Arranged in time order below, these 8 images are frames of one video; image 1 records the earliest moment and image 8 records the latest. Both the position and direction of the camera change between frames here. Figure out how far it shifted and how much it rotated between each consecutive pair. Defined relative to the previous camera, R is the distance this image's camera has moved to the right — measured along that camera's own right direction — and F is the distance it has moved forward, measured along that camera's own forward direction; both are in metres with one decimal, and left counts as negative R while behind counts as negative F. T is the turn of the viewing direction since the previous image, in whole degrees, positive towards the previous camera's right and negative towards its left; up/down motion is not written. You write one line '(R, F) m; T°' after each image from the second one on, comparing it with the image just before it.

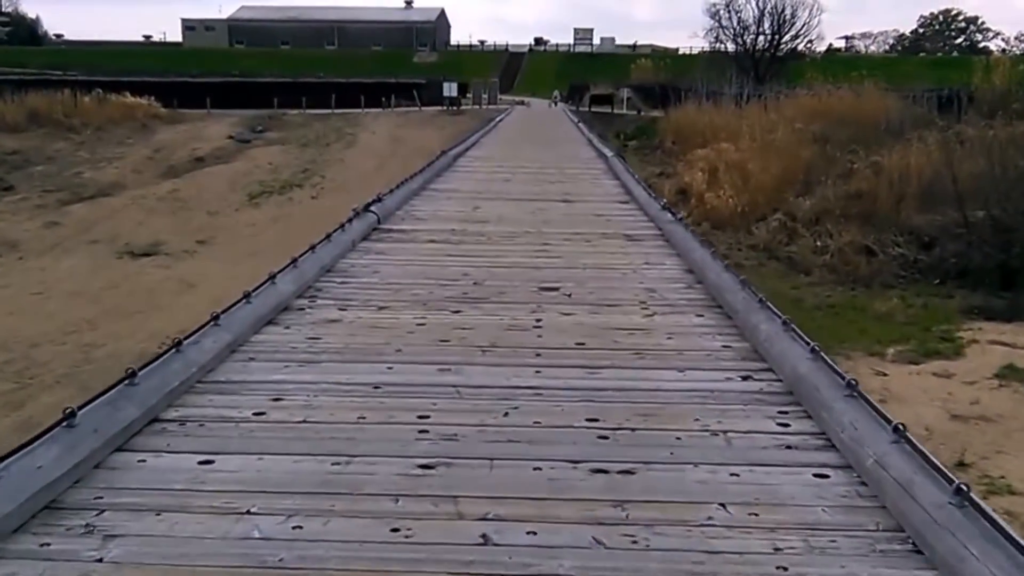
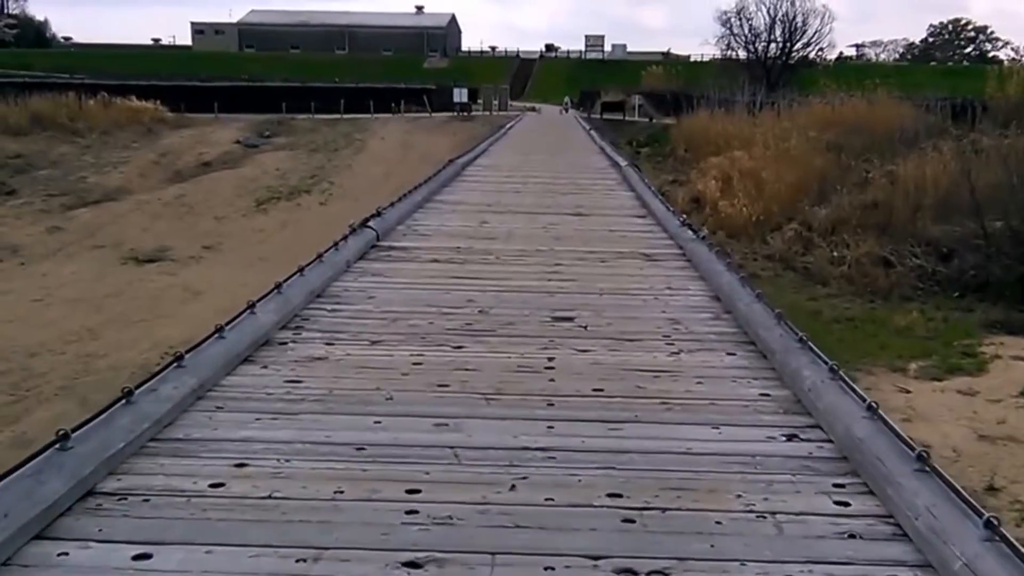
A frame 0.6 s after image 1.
(0.0, +0.3) m; 0°
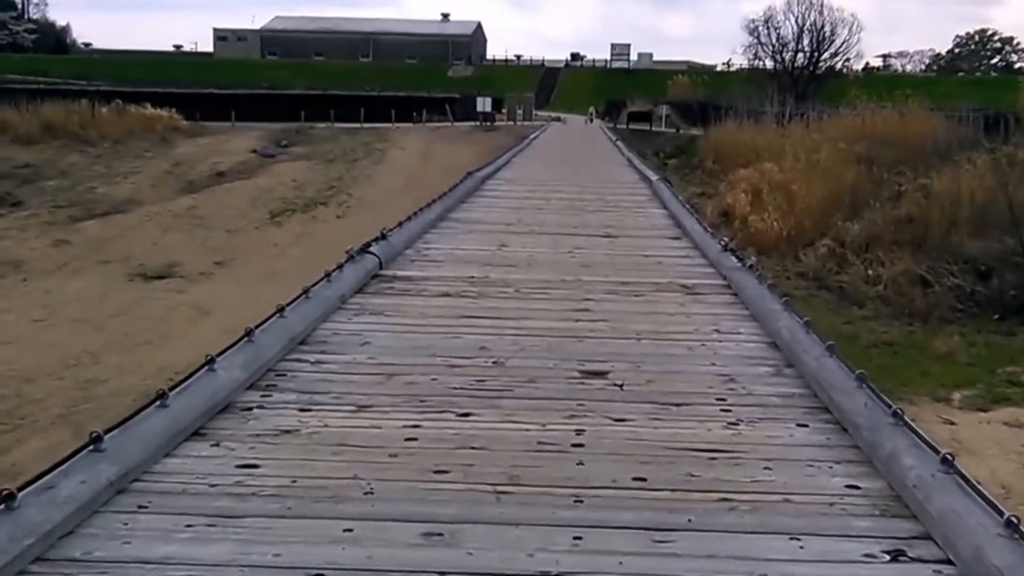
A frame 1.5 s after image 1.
(0.0, +0.5) m; -1°
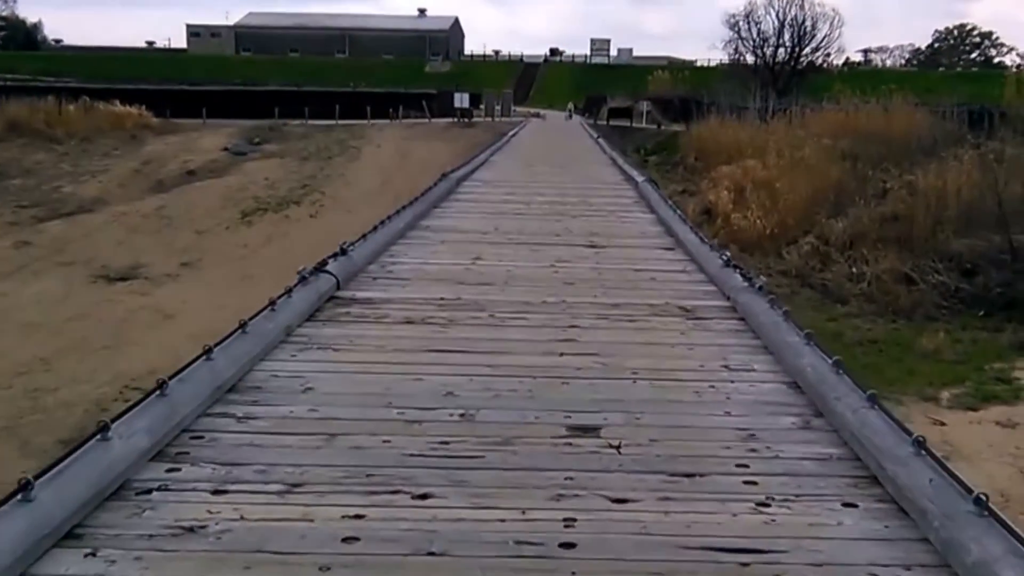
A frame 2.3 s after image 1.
(0.0, +0.5) m; +1°
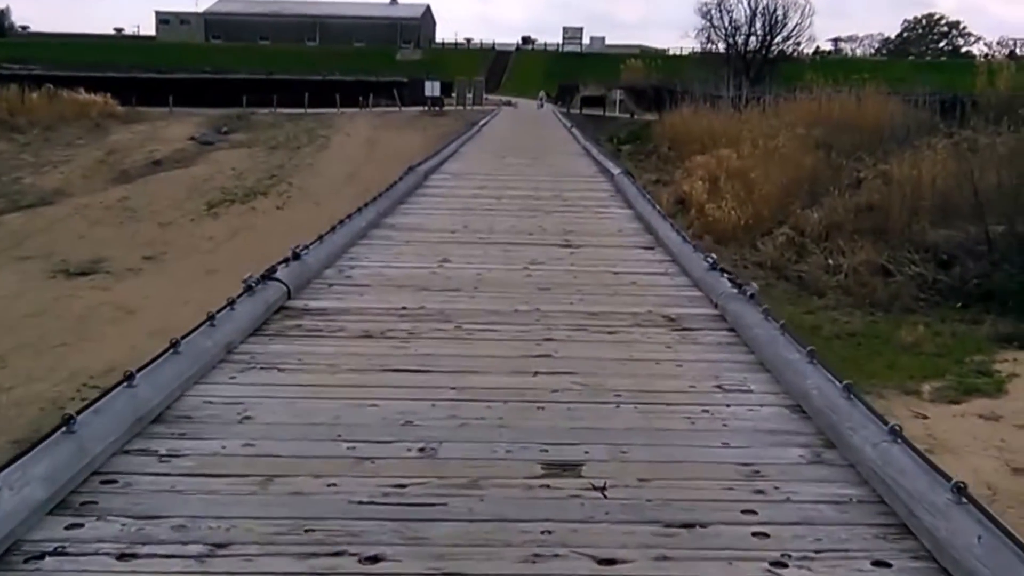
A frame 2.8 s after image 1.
(0.0, +0.3) m; +1°
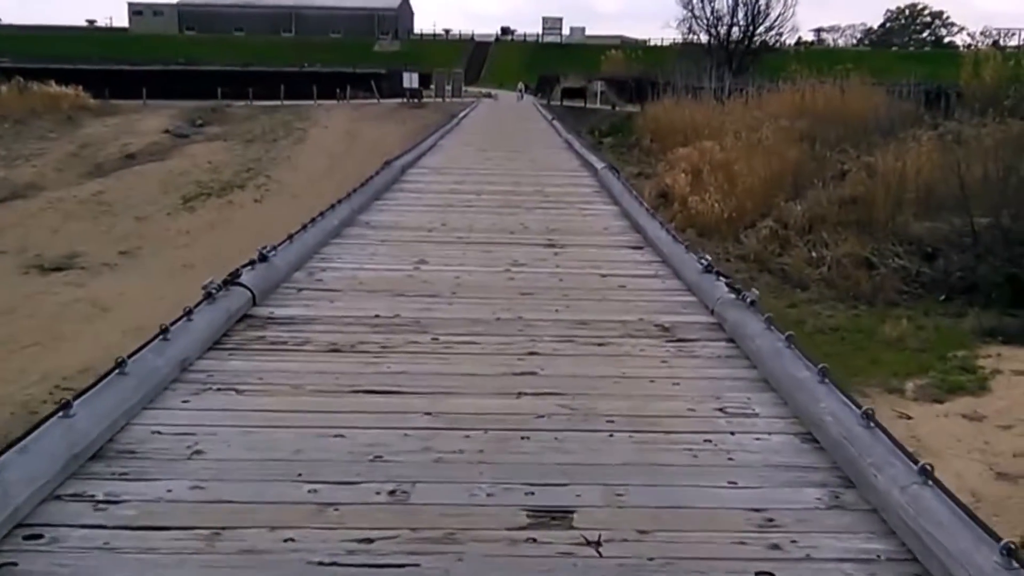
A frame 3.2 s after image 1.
(0.0, +0.3) m; +1°
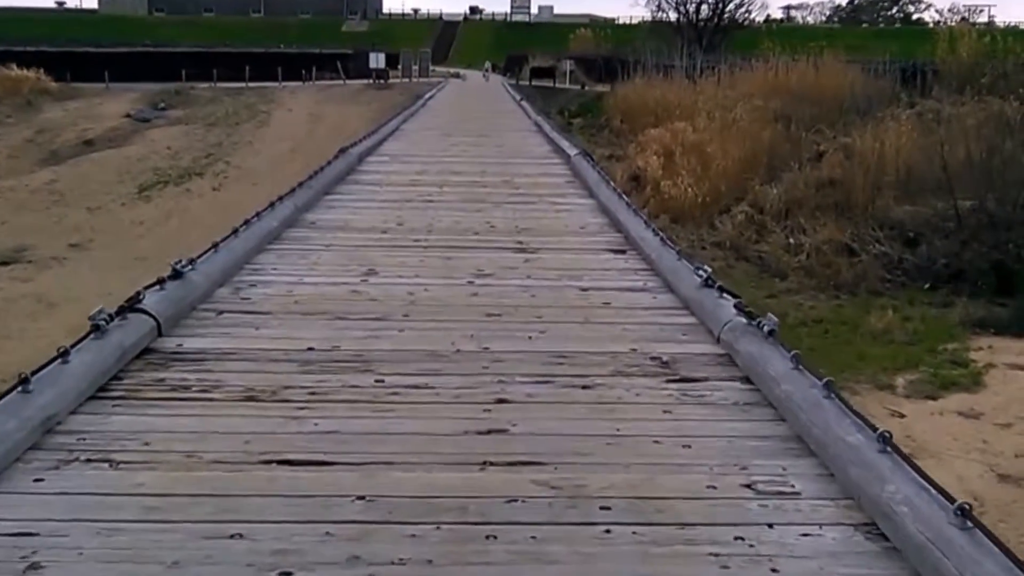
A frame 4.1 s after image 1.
(0.0, +0.5) m; +1°
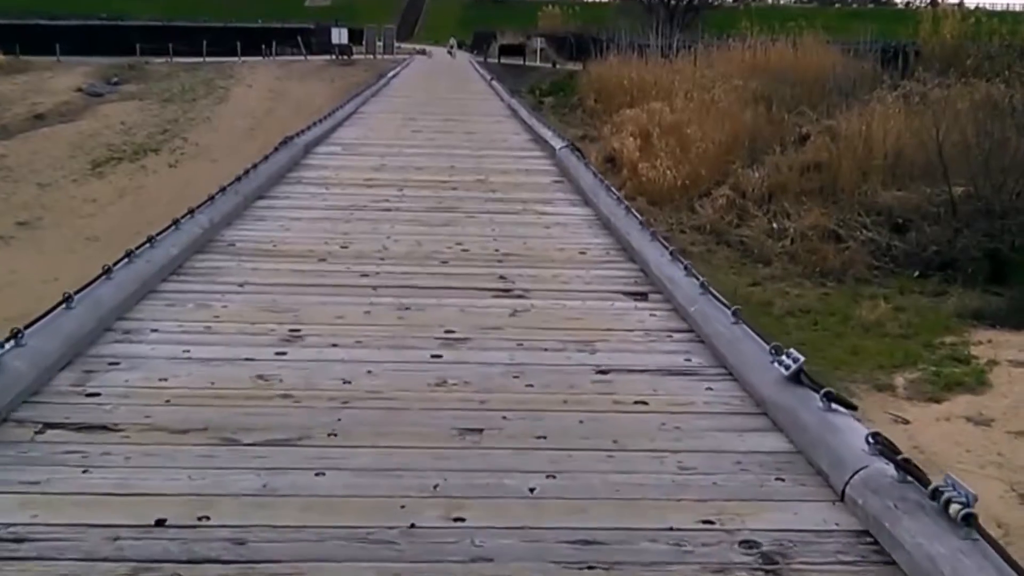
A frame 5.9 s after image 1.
(0.0, +1.0) m; +1°
